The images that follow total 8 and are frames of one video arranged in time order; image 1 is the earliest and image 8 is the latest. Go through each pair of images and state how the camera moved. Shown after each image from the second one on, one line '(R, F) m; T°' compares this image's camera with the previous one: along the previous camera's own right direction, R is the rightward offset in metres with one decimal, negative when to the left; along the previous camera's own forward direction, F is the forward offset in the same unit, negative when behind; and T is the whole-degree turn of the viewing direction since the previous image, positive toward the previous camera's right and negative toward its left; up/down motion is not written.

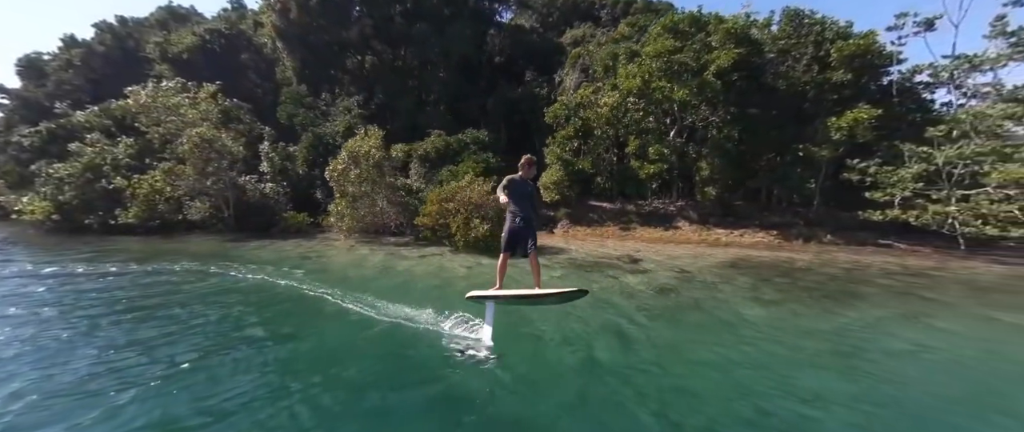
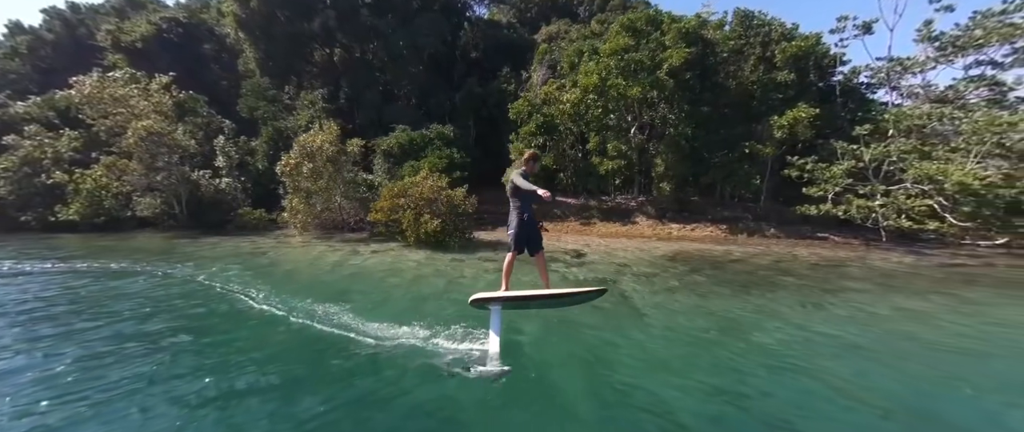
(+1.3, -0.1) m; +2°
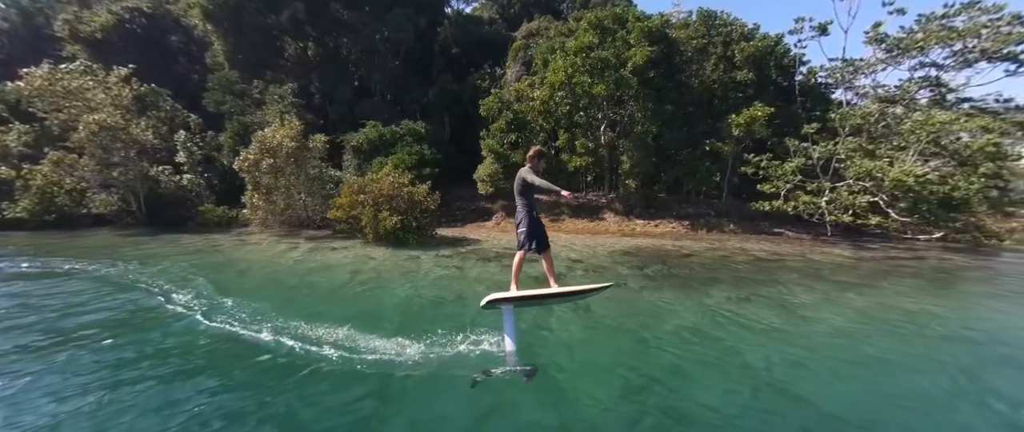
(+1.1, -0.1) m; +2°
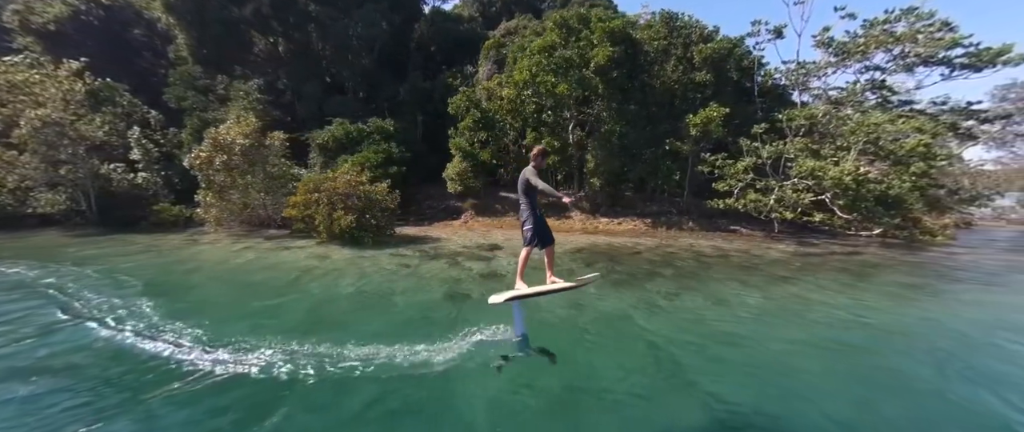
(+1.1, -0.1) m; +2°
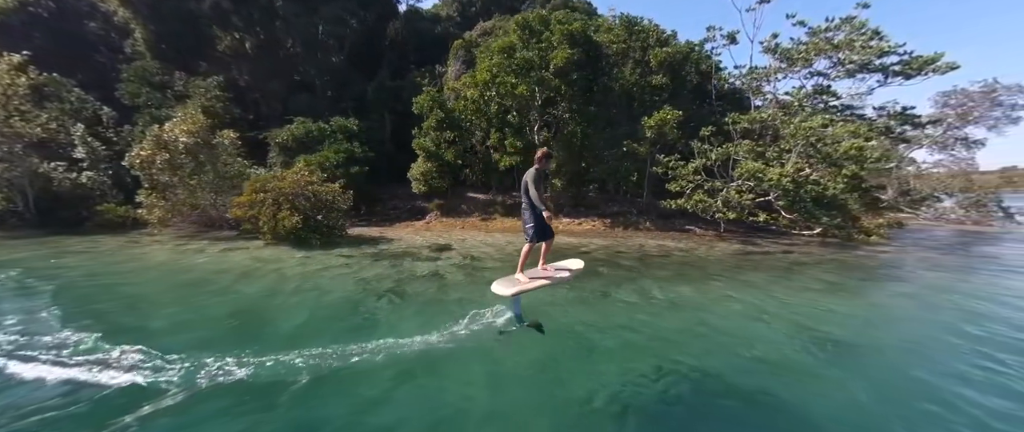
(+1.3, -0.1) m; +2°
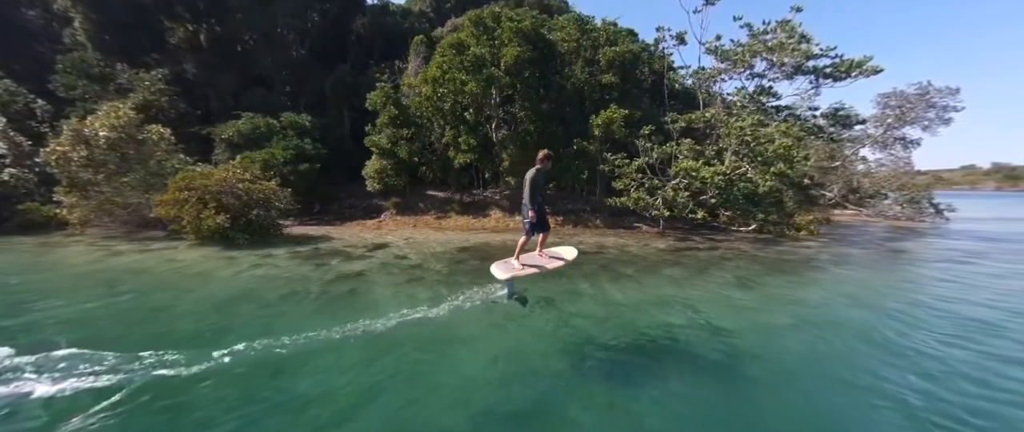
(+1.7, 0.0) m; +2°
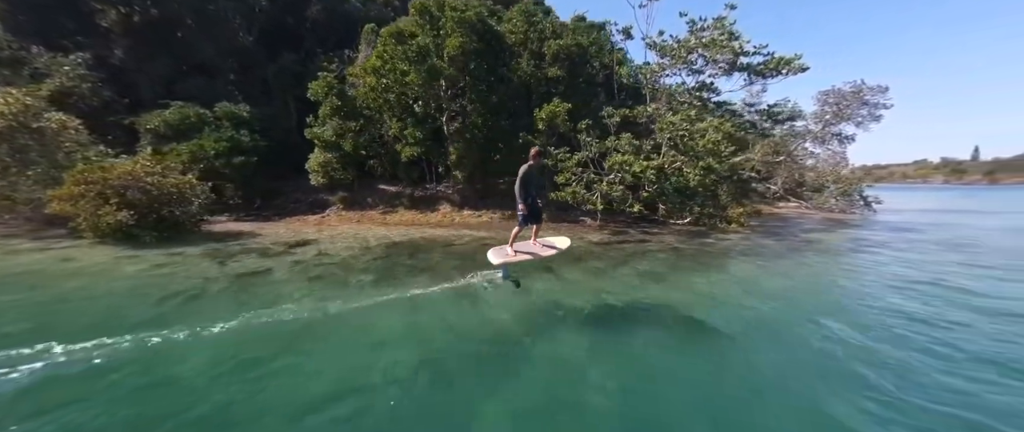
(+1.7, +0.1) m; +3°
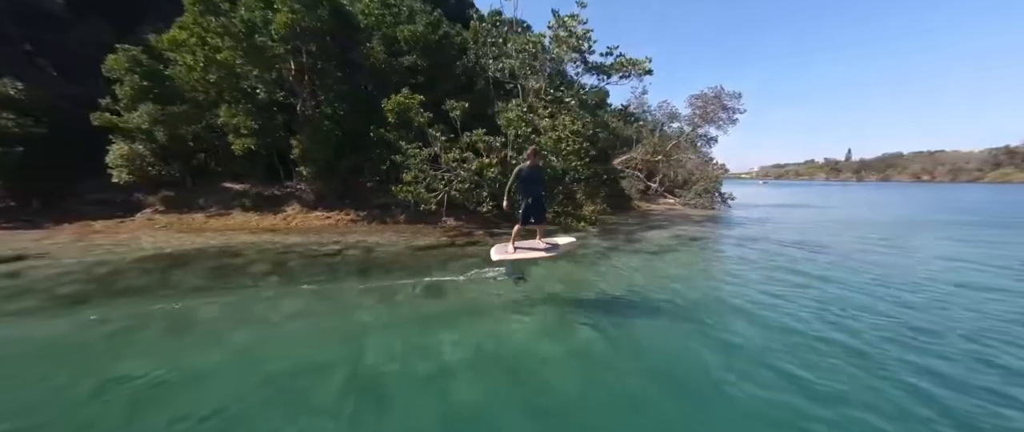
(+4.1, +0.6) m; +9°
